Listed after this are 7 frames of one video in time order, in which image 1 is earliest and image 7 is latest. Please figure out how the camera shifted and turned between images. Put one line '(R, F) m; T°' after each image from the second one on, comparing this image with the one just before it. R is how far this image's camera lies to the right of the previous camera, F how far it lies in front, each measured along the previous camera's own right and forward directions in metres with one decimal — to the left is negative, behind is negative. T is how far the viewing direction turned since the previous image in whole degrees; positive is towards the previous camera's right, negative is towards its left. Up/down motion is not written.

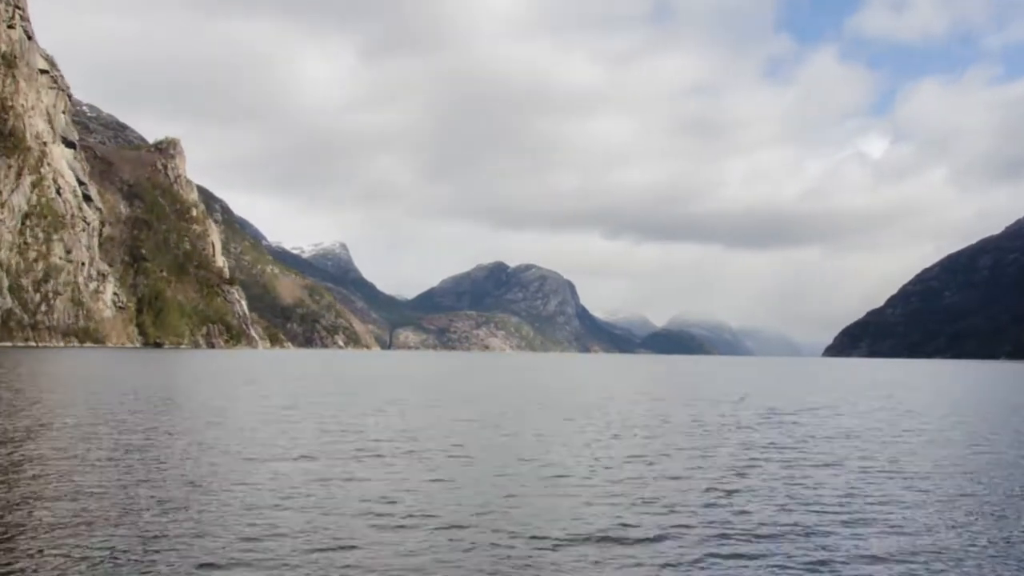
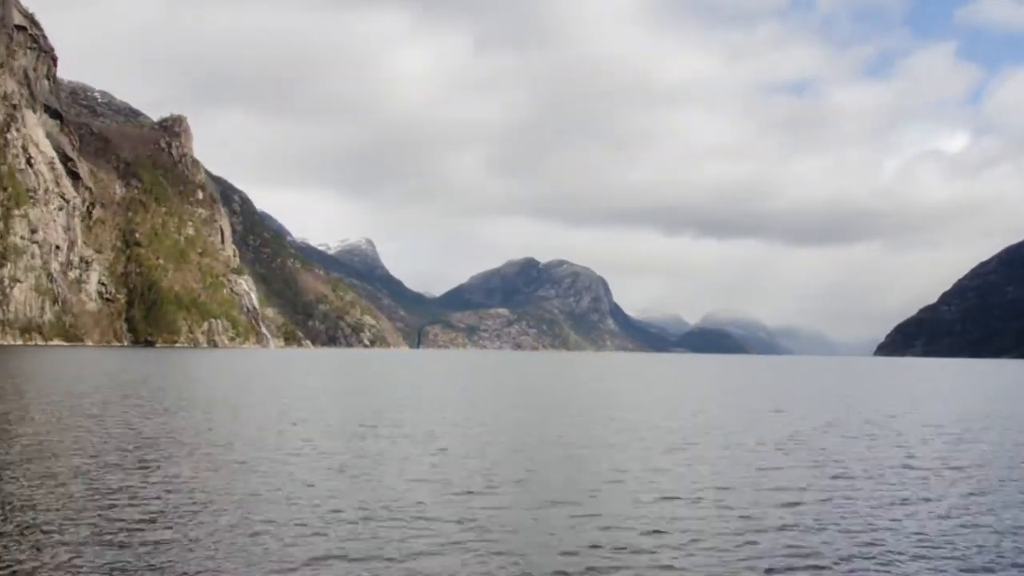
(-2.8, +18.2) m; -2°
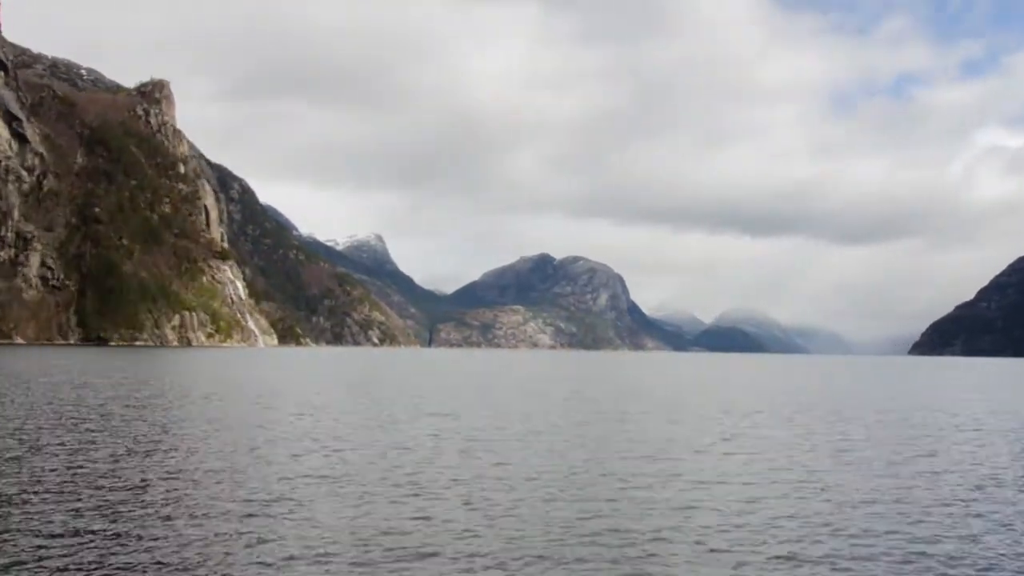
(-3.3, +20.4) m; -1°
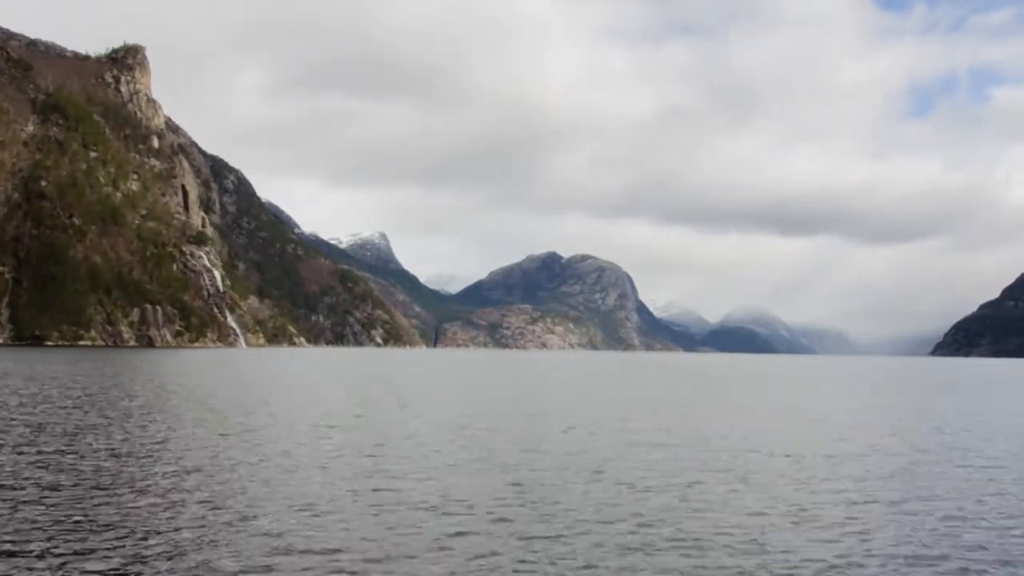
(-2.3, +15.5) m; 0°
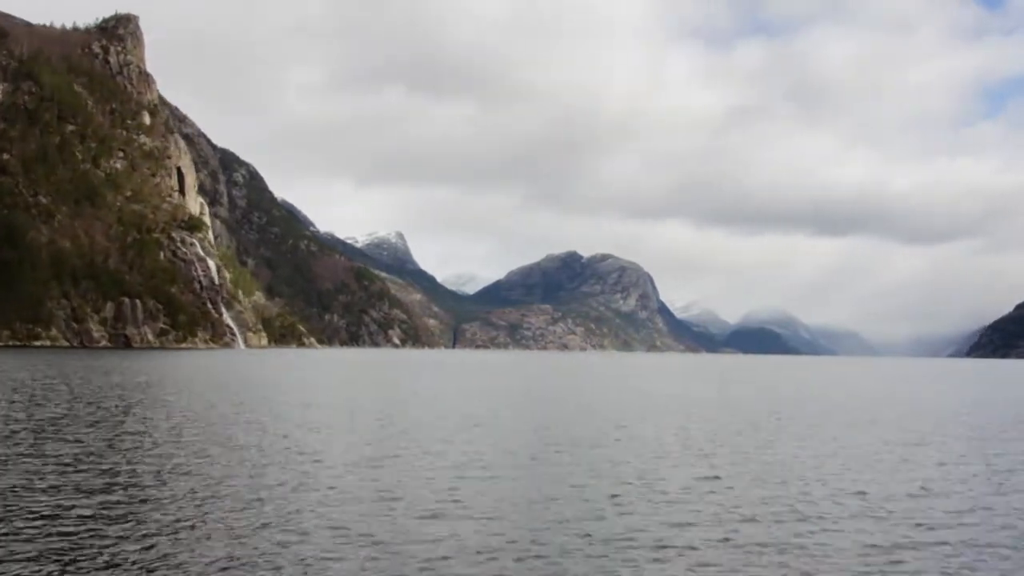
(-2.2, +12.3) m; -1°
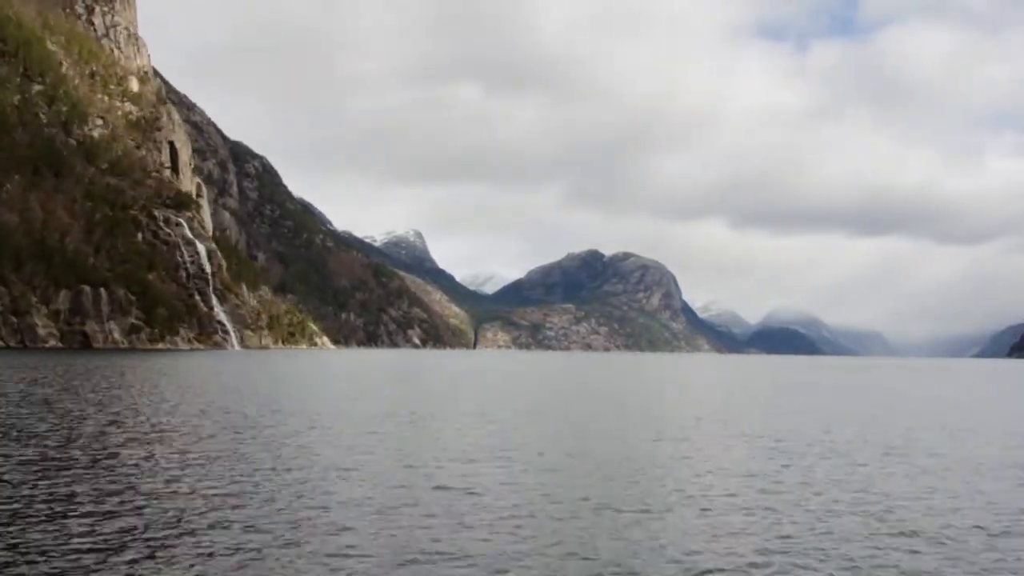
(-2.5, +13.0) m; -1°
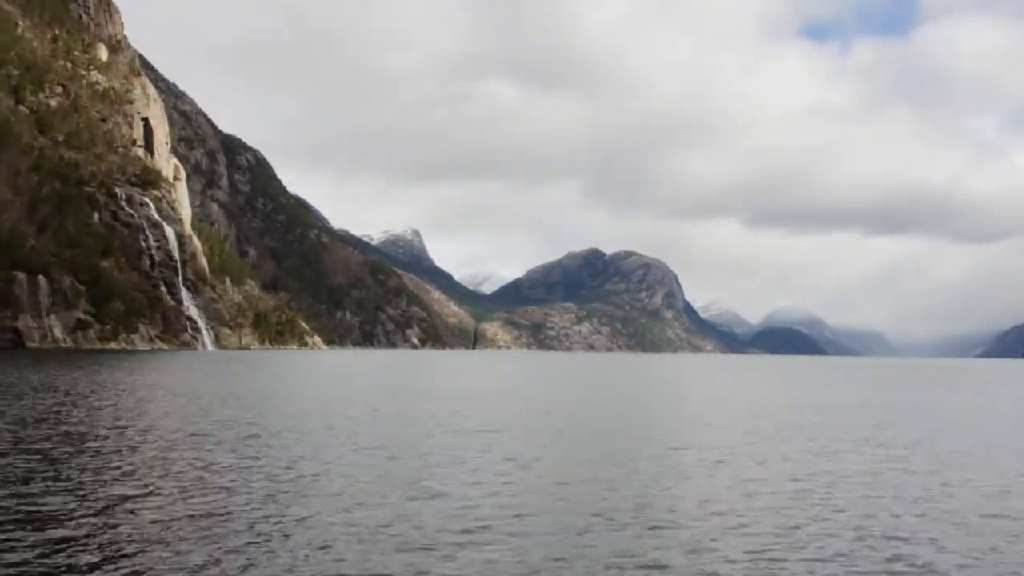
(-1.4, +8.7) m; 0°
